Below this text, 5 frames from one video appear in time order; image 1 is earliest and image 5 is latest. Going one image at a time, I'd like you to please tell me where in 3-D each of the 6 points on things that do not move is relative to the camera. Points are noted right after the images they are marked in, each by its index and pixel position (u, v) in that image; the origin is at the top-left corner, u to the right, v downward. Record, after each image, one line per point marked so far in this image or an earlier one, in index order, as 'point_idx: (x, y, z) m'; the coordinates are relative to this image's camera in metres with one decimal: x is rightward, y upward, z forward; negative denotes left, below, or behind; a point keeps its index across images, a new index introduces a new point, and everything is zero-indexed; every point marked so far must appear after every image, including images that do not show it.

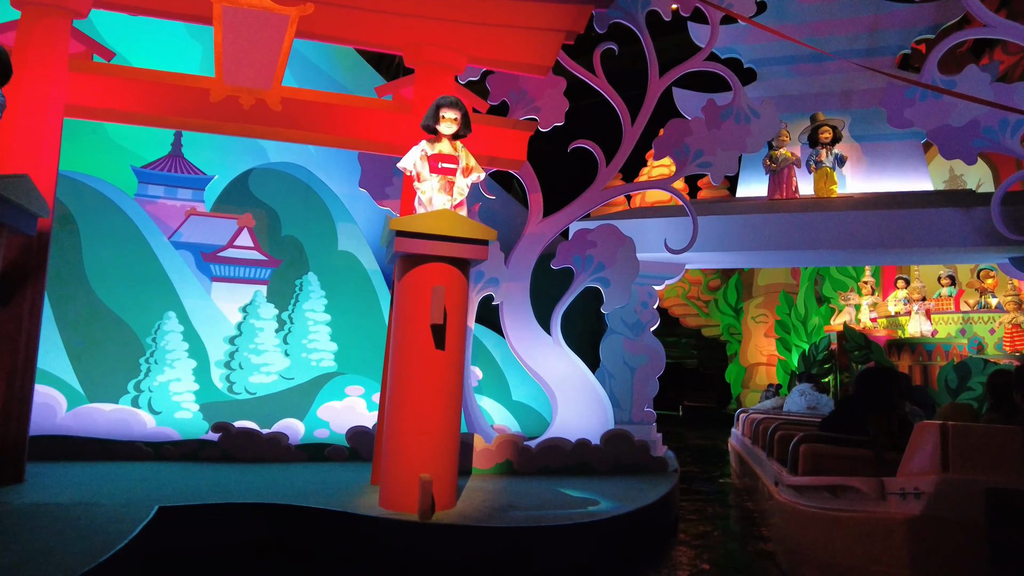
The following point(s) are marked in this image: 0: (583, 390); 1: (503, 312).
0: (+0.6, -0.8, +5.2) m
1: (-0.1, -0.2, +5.3) m
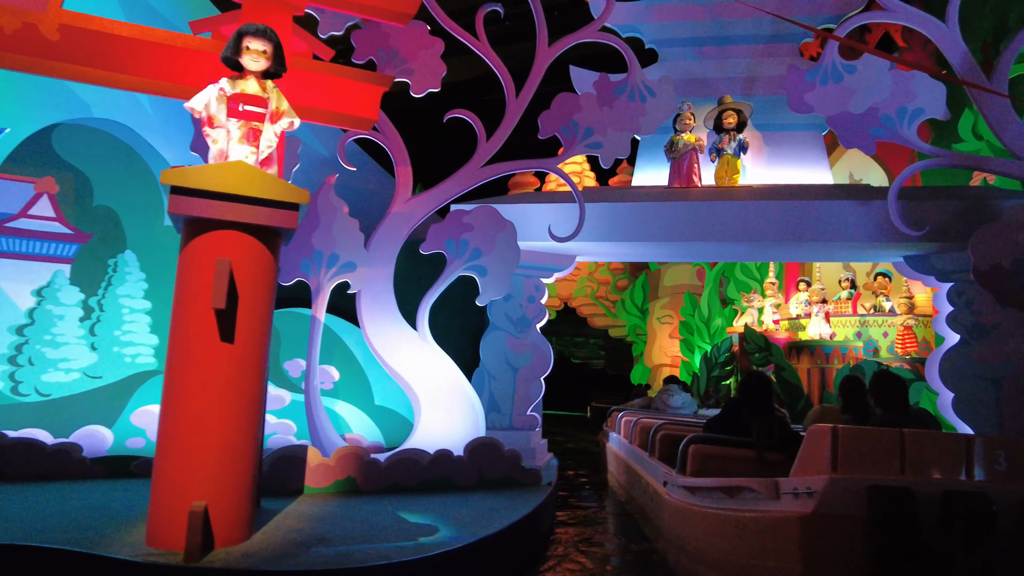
0: (-0.4, -0.7, +4.6) m
1: (-1.1, -0.1, +4.6) m
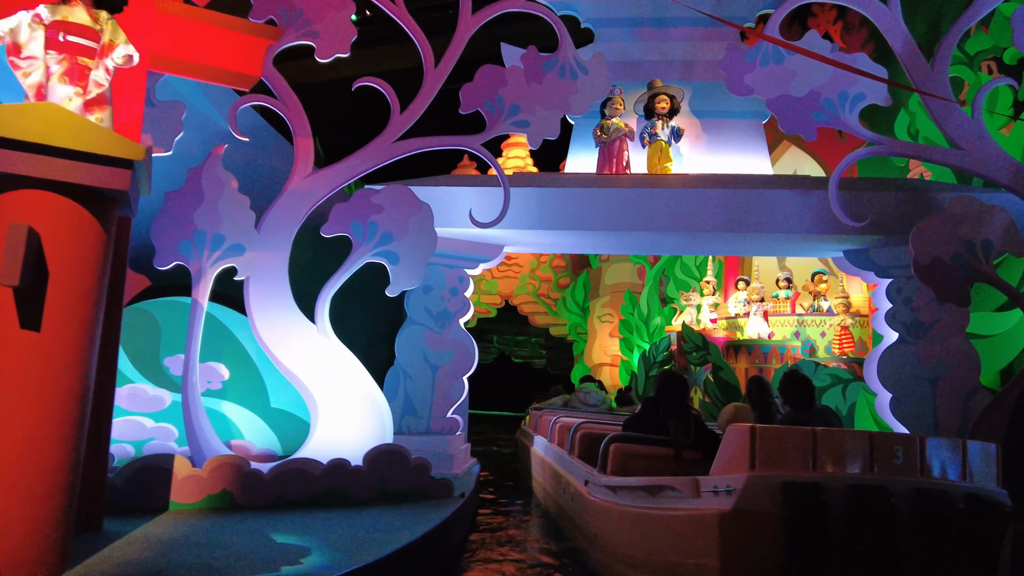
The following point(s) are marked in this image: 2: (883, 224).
0: (-1.0, -0.7, +4.1) m
1: (-1.6, 0.0, +4.0) m
2: (+2.6, +0.4, +4.6) m
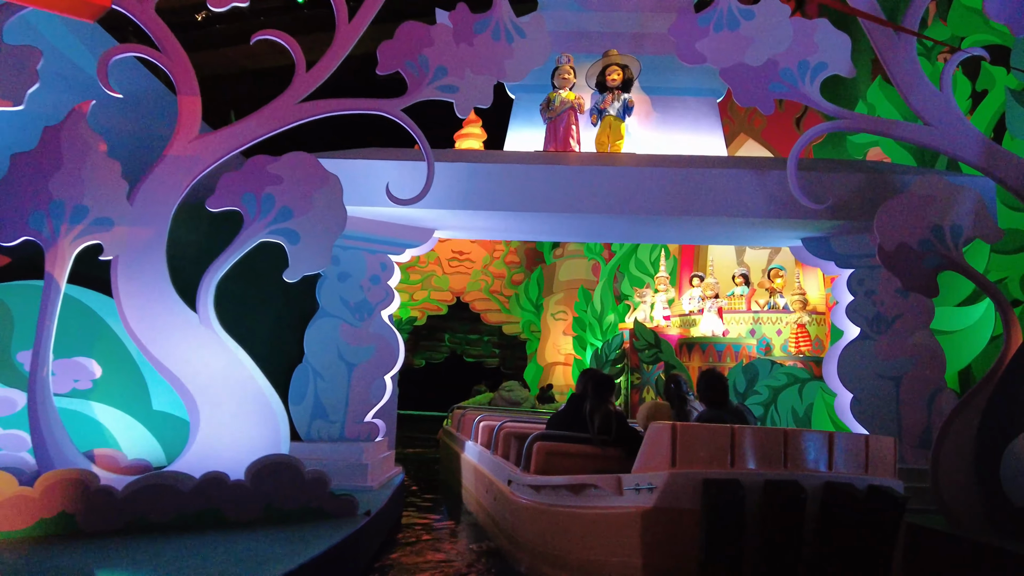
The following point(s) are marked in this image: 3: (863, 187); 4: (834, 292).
0: (-1.4, -0.6, +3.5) m
1: (-2.0, +0.1, +3.4) m
2: (+2.1, +0.5, +4.2) m
3: (+2.2, +0.6, +4.2) m
4: (+2.3, 0.0, +4.7) m
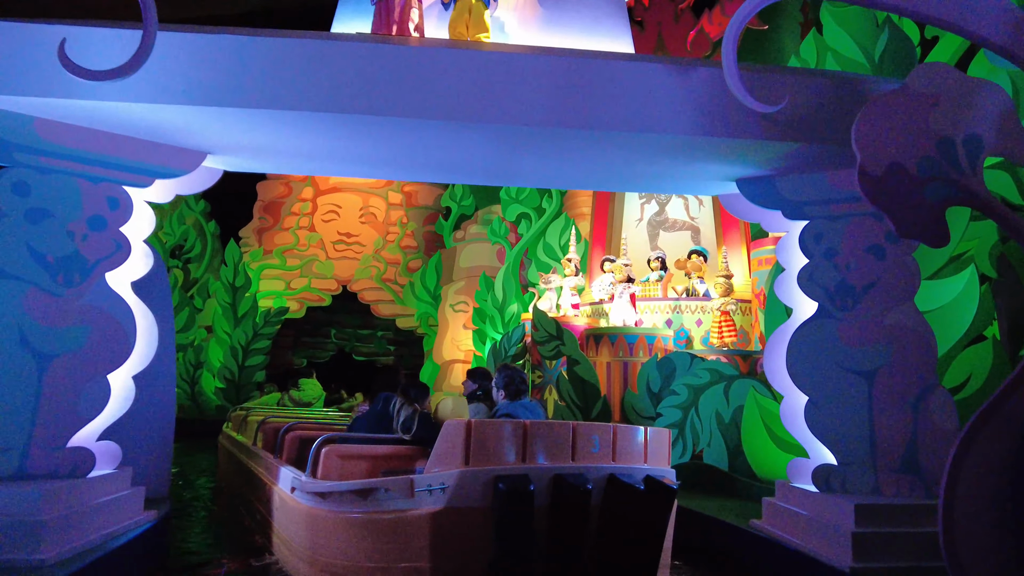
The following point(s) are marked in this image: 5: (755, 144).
0: (-2.2, -0.3, +1.8) m
1: (-2.8, +0.3, +1.6) m
2: (+1.3, +0.7, +2.9) m
3: (+1.4, +0.8, +2.9) m
4: (+1.4, +0.2, +3.4) m
5: (+1.1, +0.6, +2.9) m
